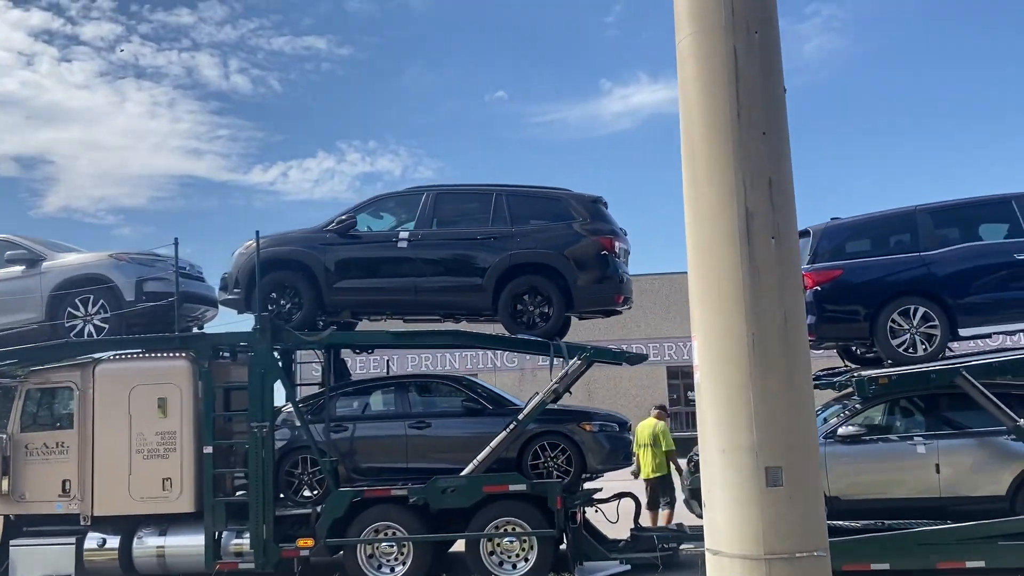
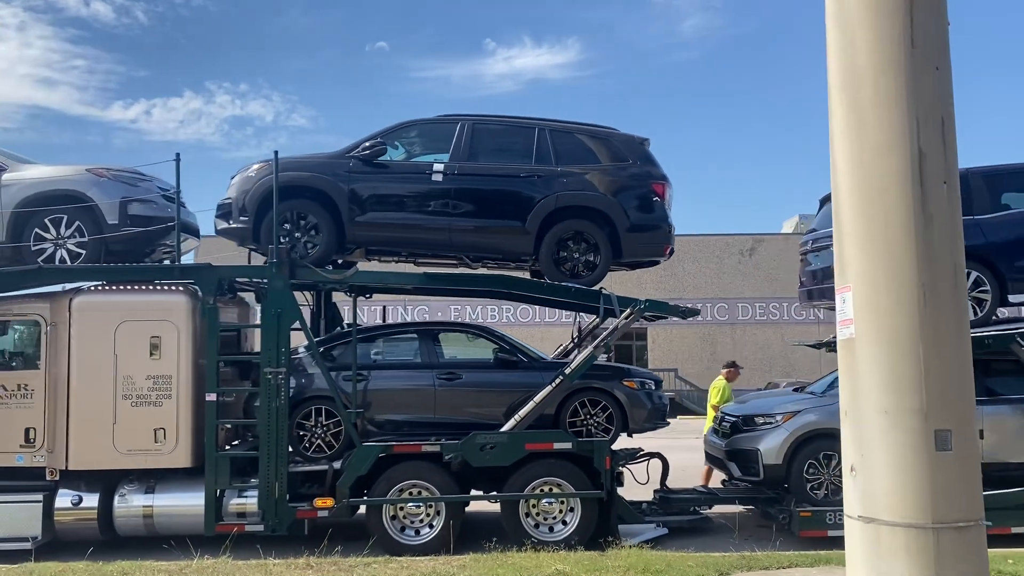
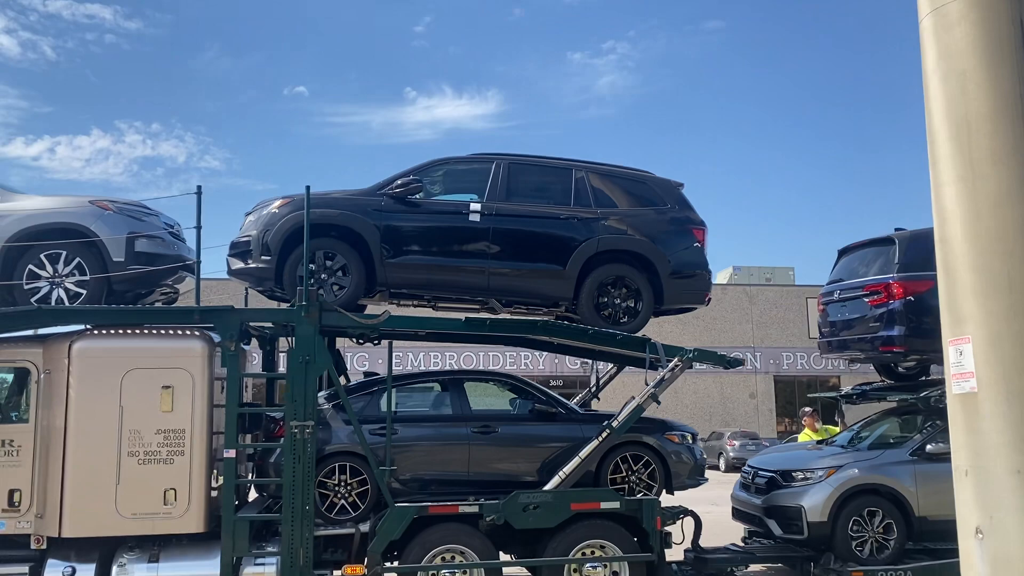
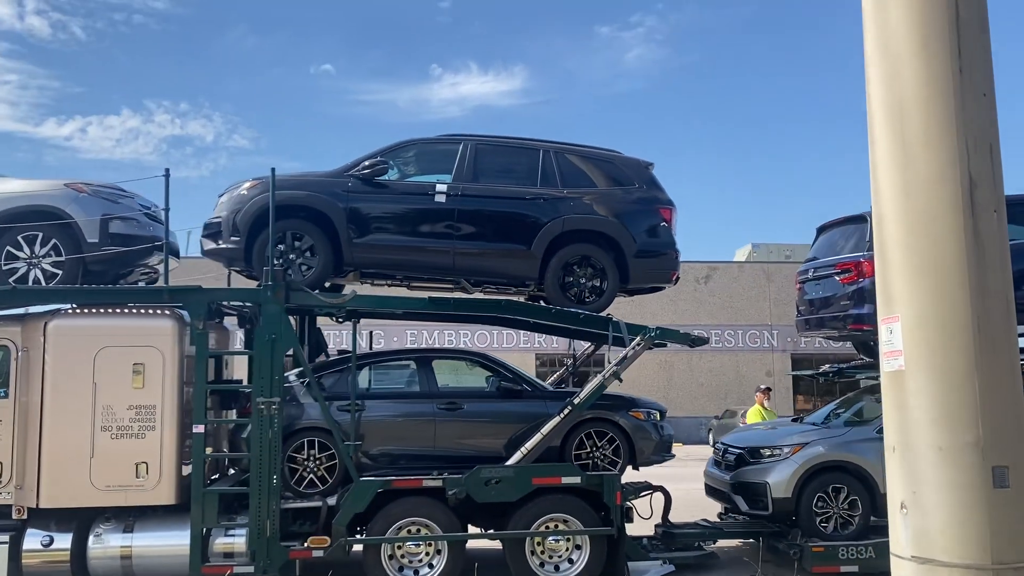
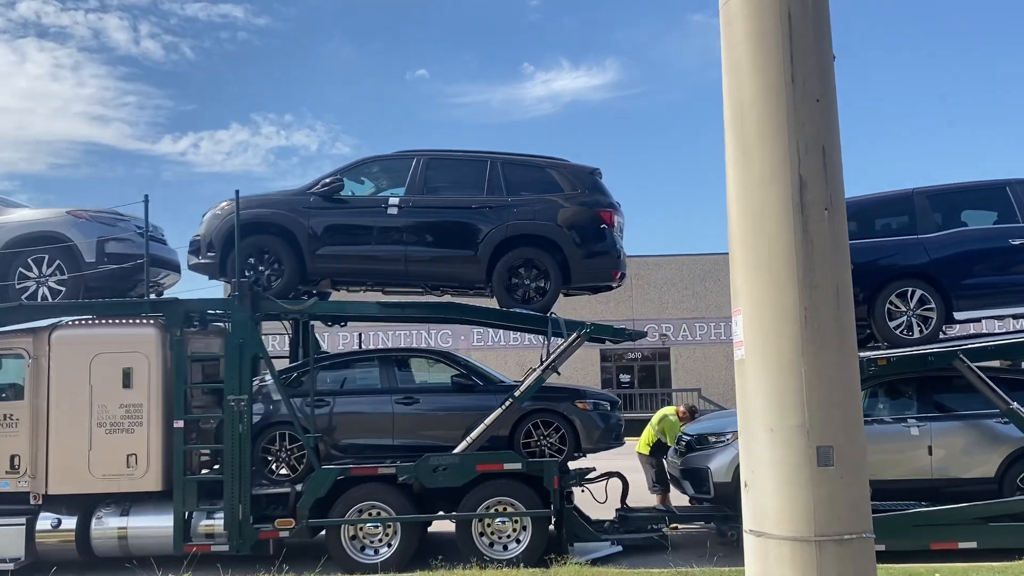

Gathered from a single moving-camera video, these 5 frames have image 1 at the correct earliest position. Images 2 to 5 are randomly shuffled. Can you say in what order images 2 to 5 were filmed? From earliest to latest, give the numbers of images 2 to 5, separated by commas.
5, 2, 4, 3
